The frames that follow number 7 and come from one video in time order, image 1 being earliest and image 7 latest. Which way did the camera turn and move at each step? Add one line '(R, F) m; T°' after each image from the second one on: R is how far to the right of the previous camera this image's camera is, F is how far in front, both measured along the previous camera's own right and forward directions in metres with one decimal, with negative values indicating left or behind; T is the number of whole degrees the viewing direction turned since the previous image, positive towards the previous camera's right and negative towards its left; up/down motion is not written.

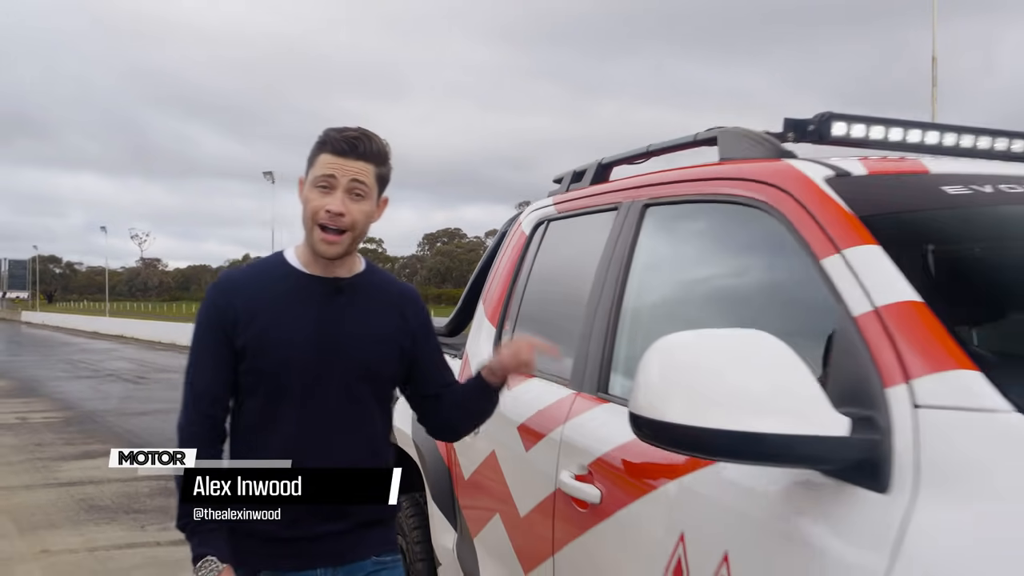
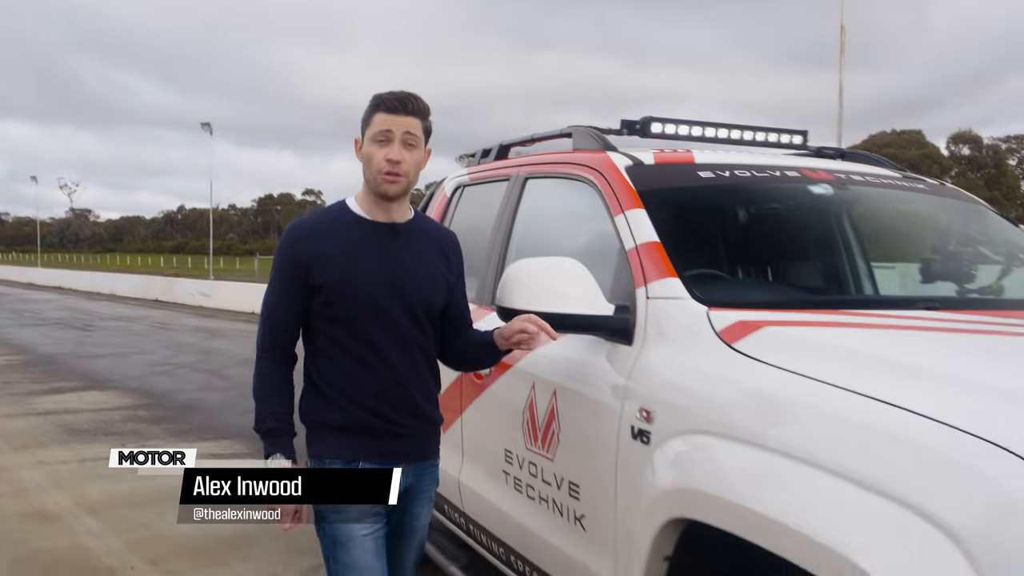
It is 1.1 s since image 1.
(+0.1, -1.0) m; +3°
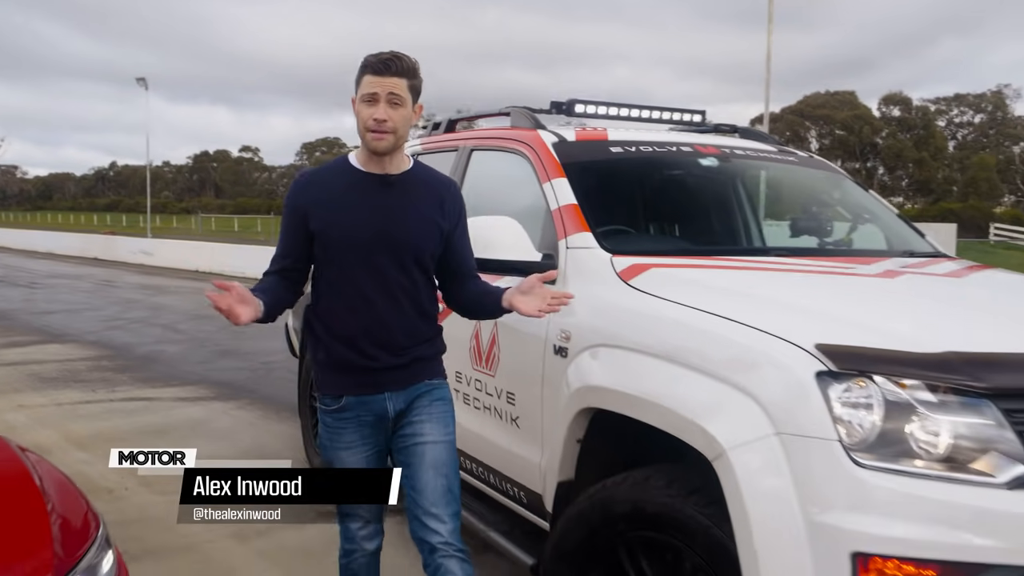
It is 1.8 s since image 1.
(0.0, -0.6) m; +3°
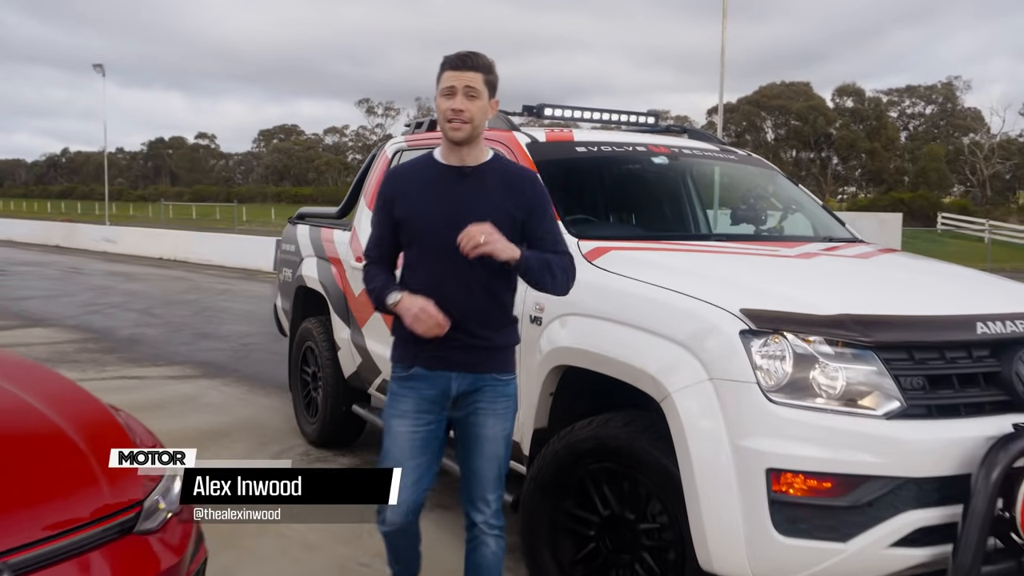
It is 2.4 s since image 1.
(-0.1, -0.5) m; +2°
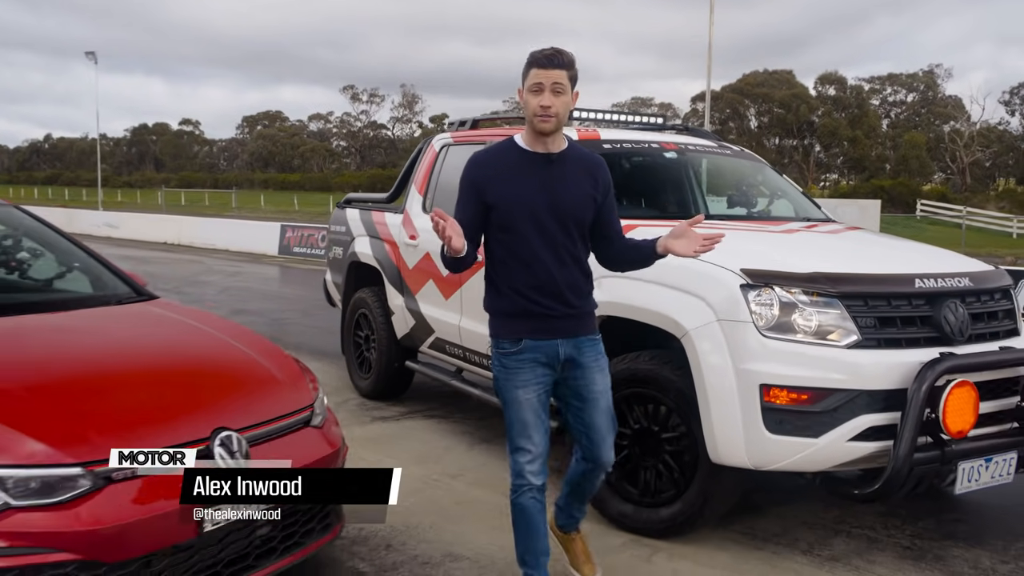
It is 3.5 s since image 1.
(-0.3, -0.9) m; +1°
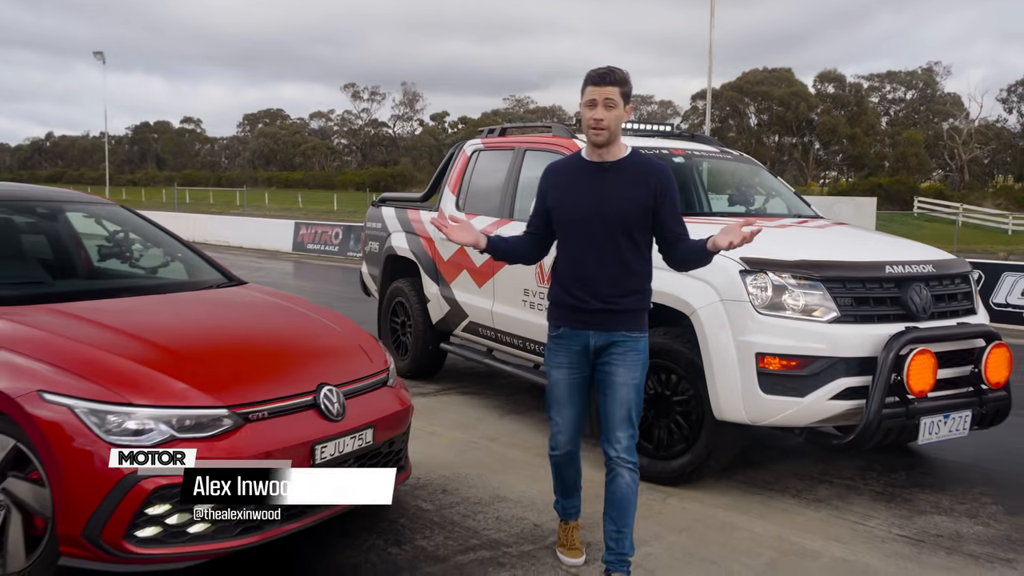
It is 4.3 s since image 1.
(-0.2, -0.7) m; 0°
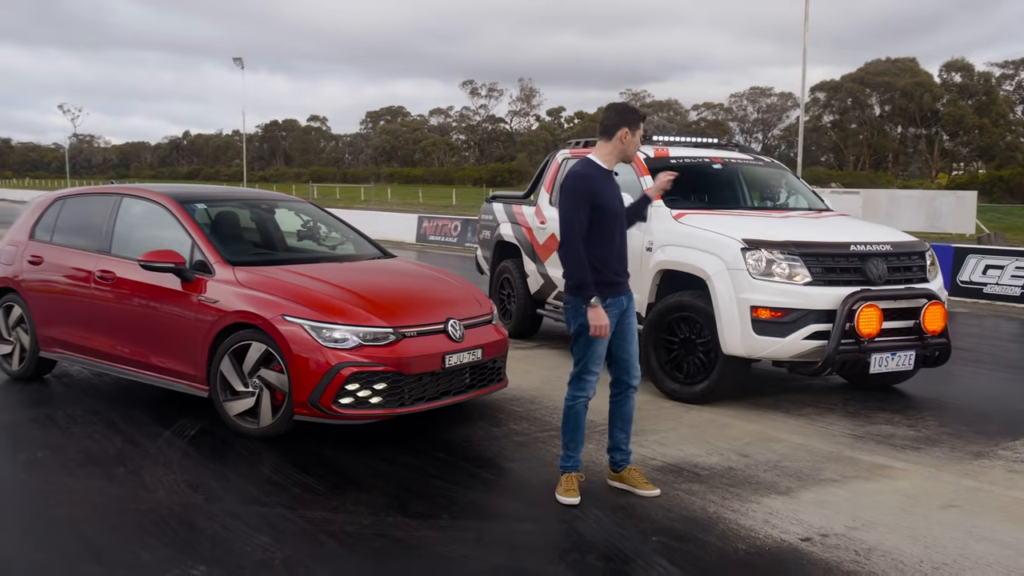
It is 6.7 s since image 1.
(+0.3, -1.8) m; -7°
